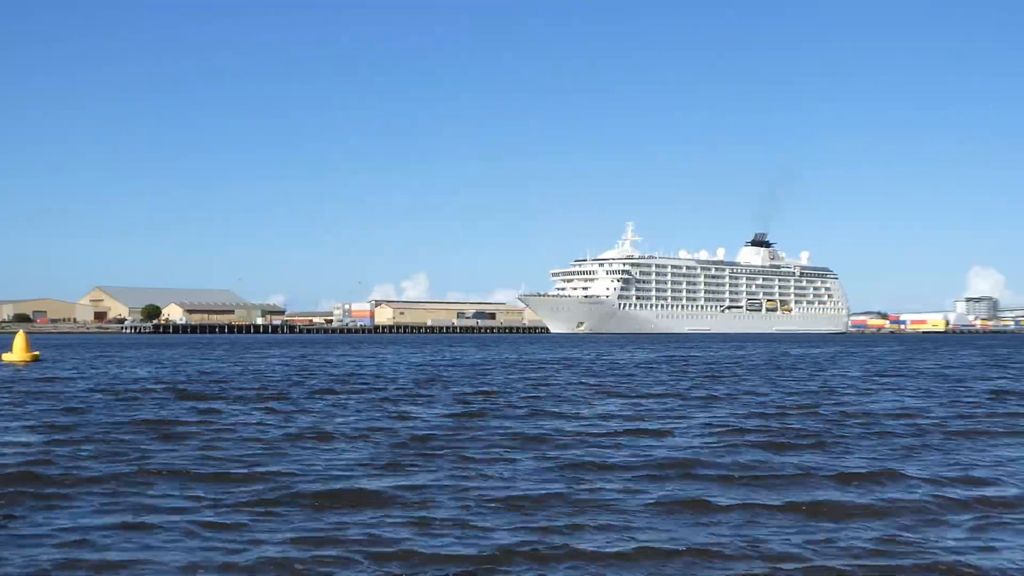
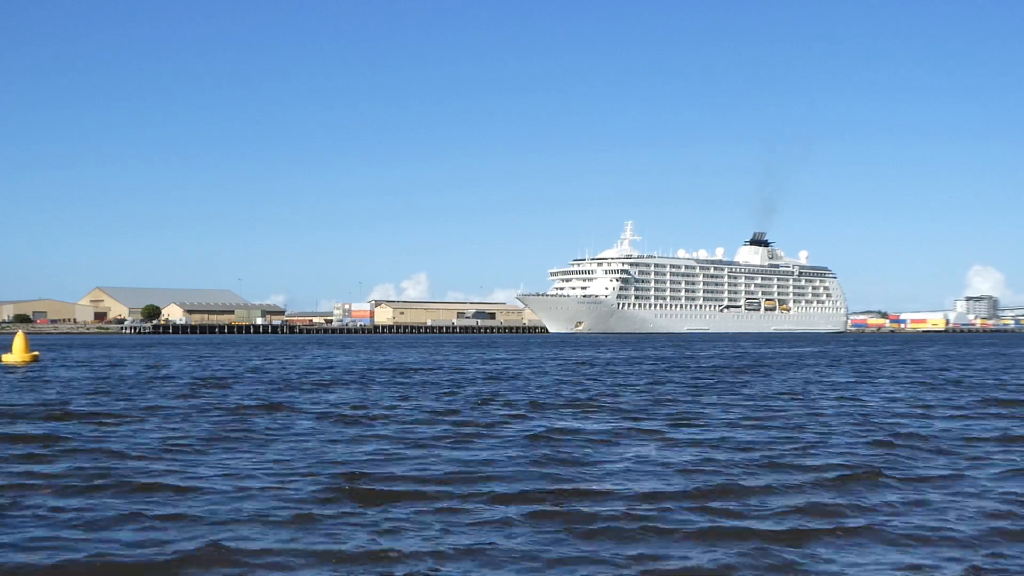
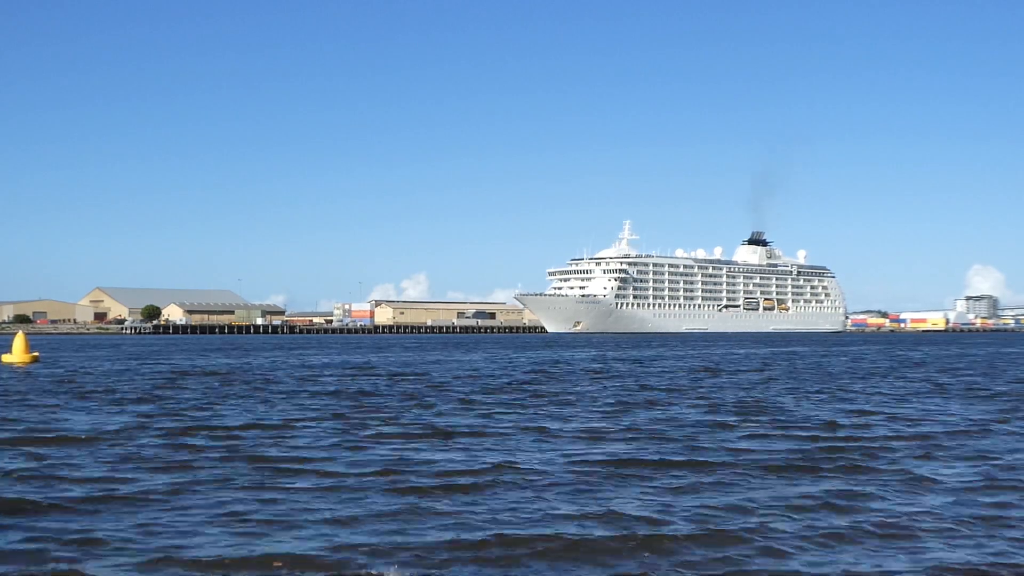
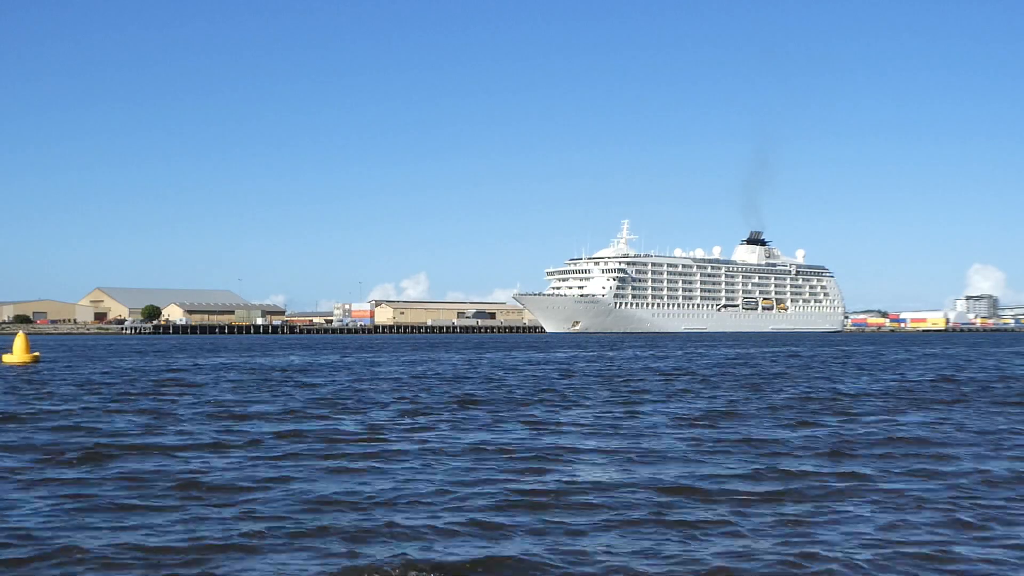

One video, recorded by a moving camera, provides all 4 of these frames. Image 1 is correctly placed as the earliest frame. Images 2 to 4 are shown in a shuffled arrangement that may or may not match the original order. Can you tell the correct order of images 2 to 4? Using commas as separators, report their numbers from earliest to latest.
2, 3, 4
